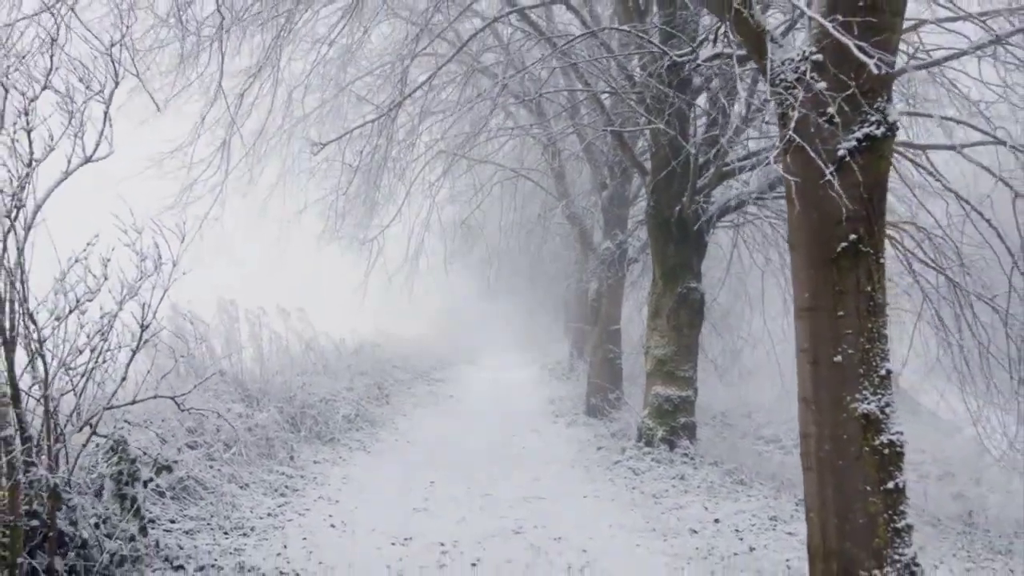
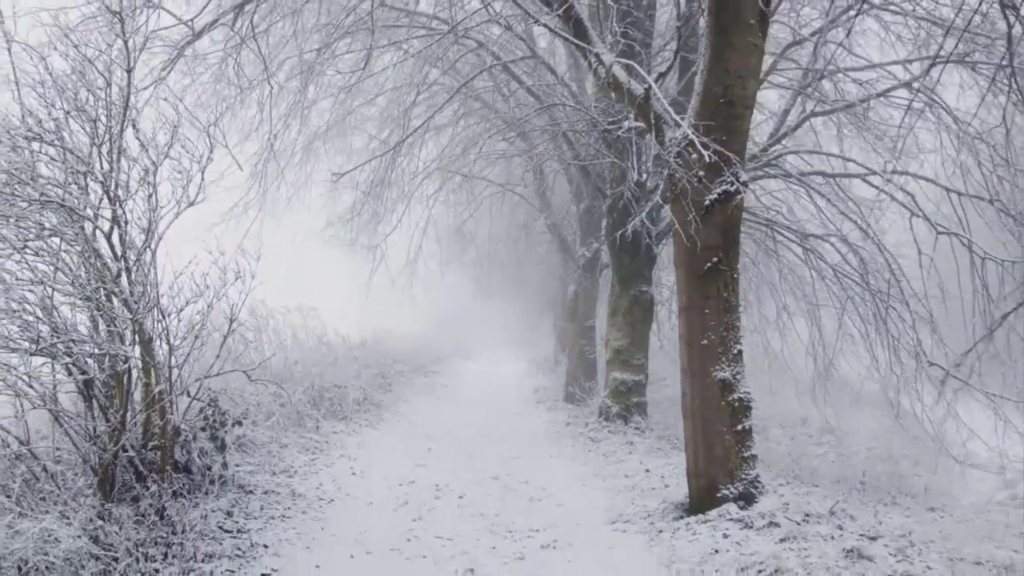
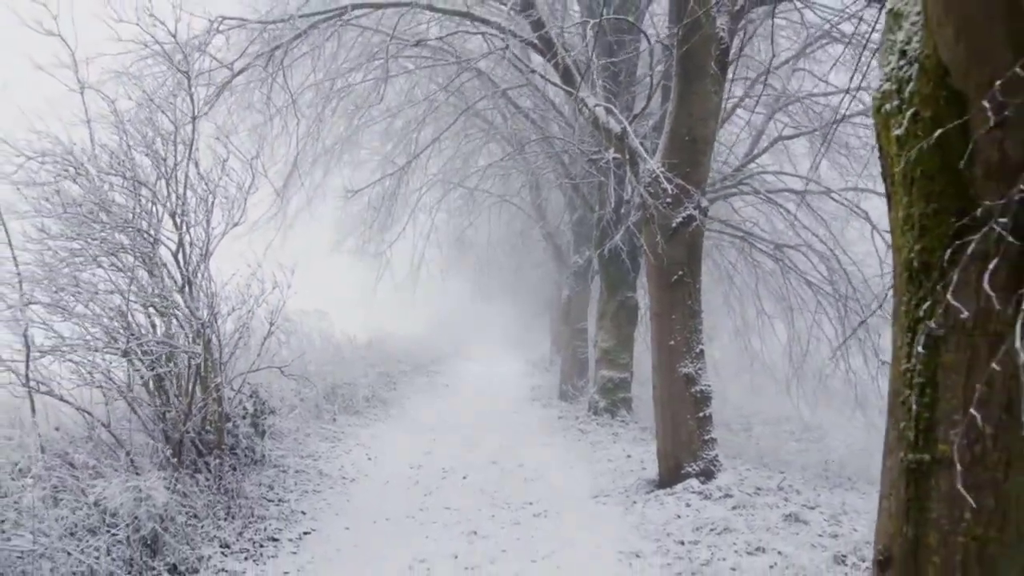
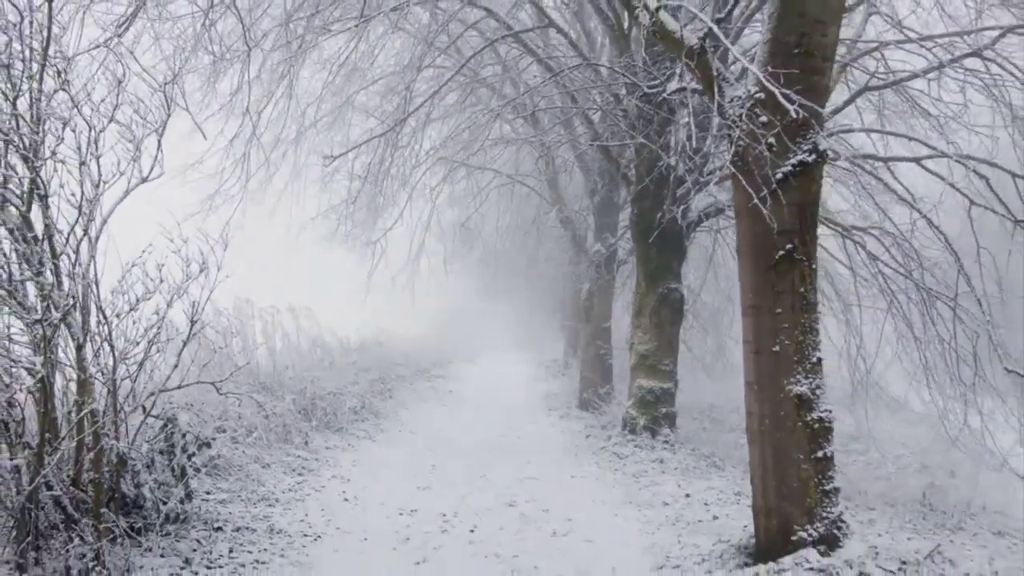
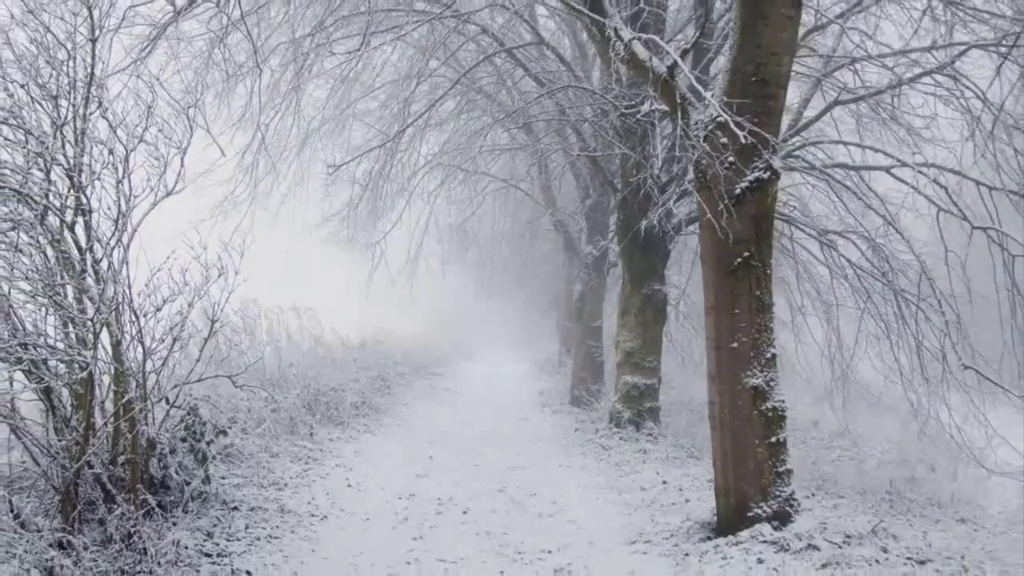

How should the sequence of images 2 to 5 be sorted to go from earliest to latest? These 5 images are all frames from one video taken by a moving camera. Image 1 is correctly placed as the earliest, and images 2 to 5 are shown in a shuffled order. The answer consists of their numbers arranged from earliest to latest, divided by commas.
4, 5, 2, 3
